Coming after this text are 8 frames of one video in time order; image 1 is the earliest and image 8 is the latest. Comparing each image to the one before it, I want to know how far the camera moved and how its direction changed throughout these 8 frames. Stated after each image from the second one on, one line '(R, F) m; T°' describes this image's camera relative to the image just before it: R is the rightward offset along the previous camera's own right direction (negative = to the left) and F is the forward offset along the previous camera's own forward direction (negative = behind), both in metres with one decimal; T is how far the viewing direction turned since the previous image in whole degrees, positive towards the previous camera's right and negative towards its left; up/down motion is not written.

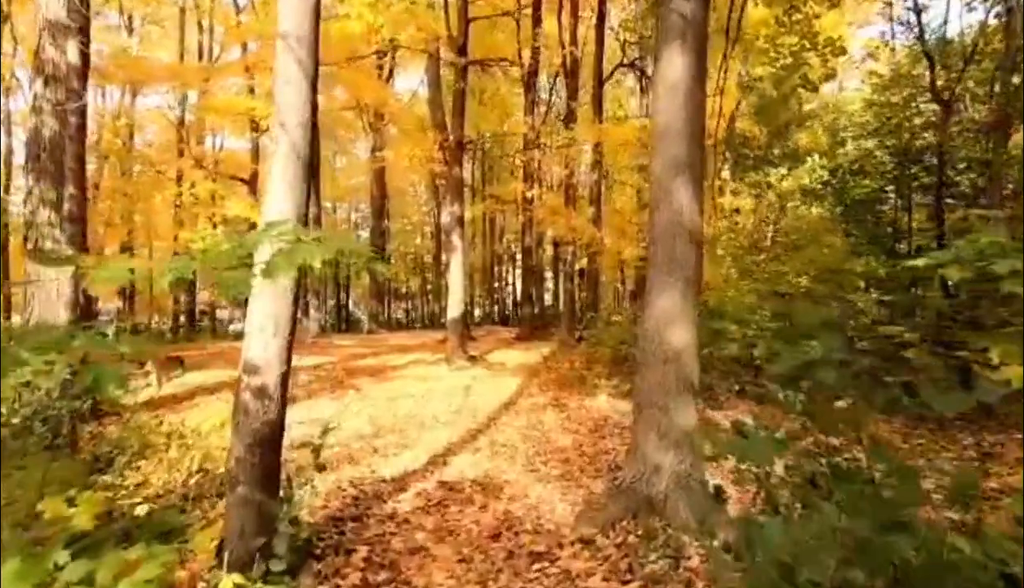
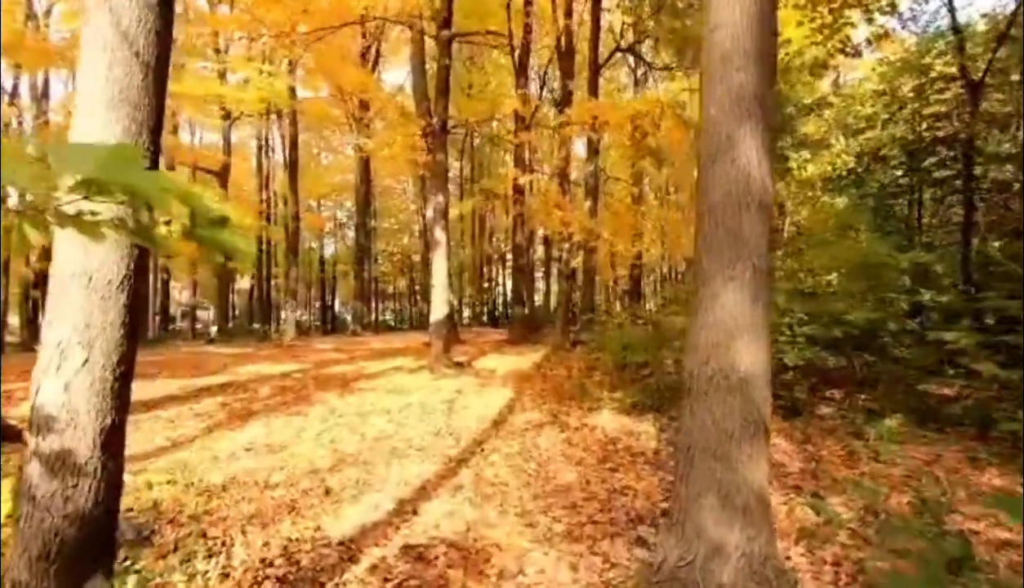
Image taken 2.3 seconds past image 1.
(0.0, +1.4) m; +1°
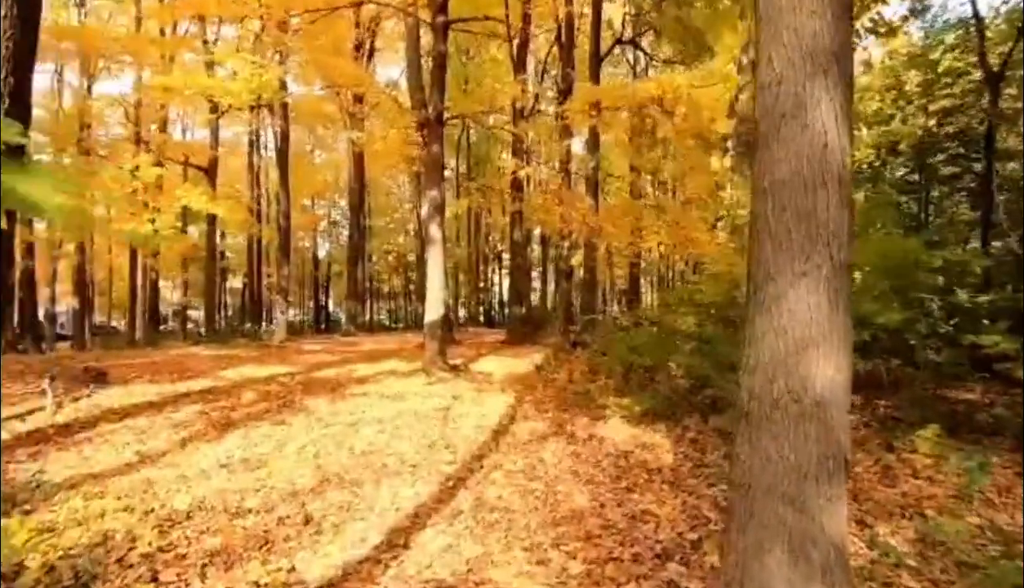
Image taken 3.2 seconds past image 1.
(-0.1, +0.6) m; 0°
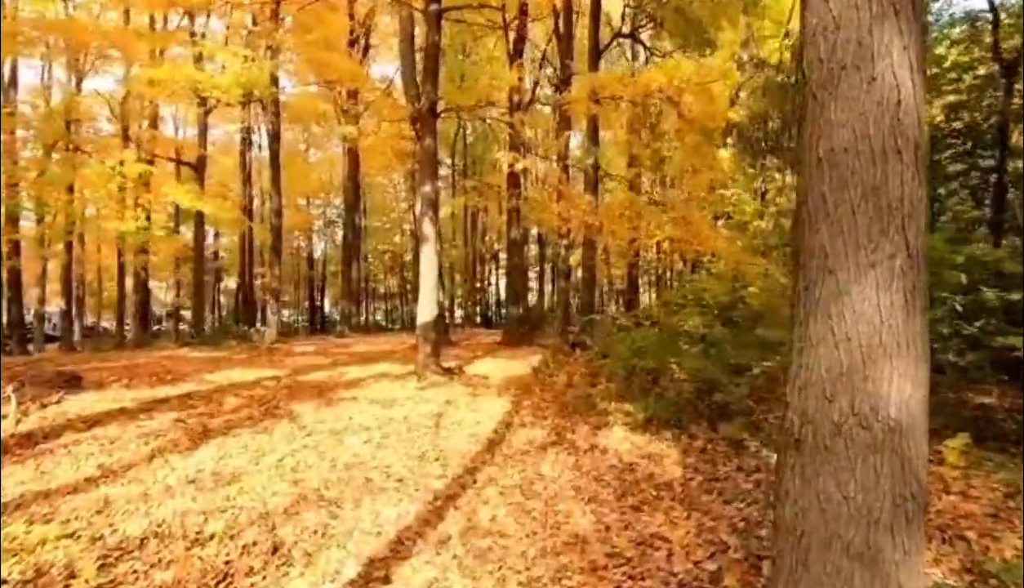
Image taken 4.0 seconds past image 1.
(0.0, +0.5) m; 0°
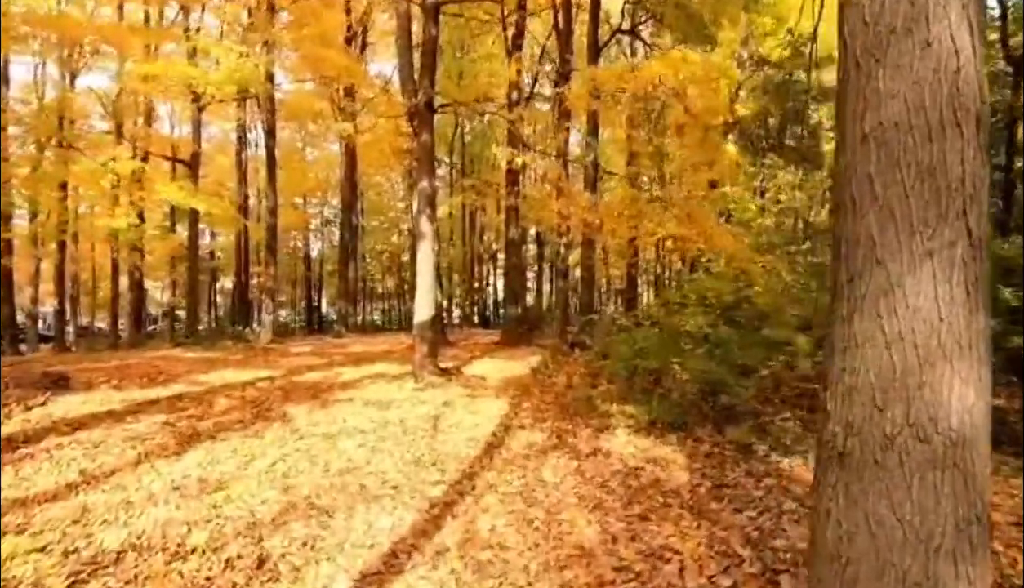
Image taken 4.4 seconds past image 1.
(0.0, +0.2) m; 0°
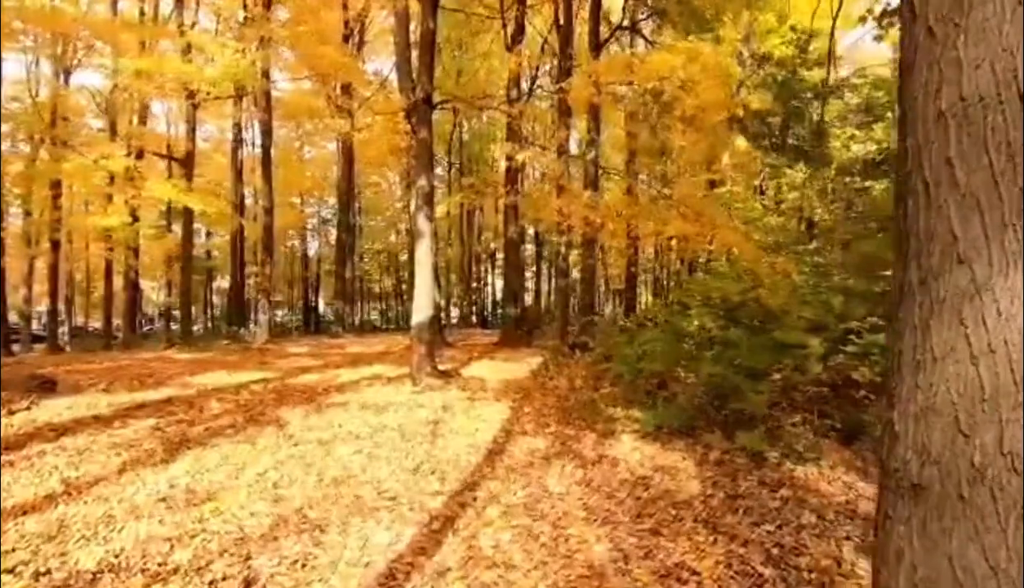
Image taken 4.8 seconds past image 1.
(0.0, +0.3) m; 0°
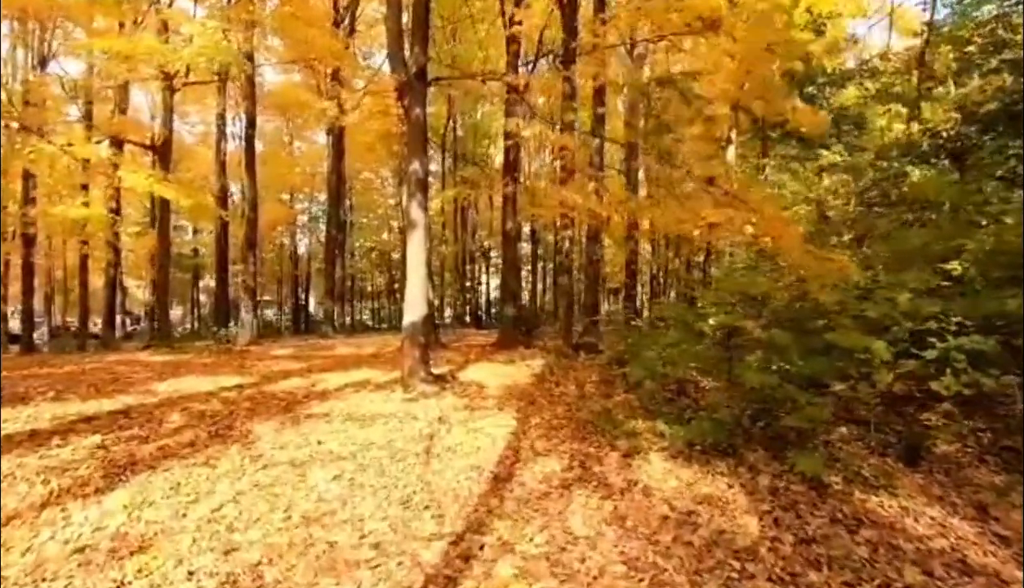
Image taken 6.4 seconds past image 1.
(-0.1, +1.1) m; 0°
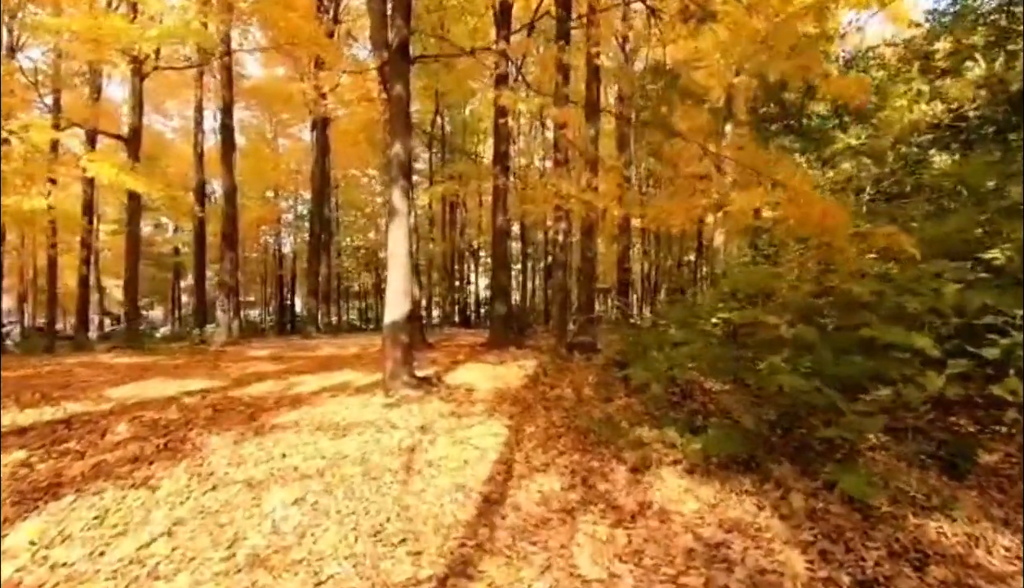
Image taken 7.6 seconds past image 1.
(0.0, +0.8) m; +1°
